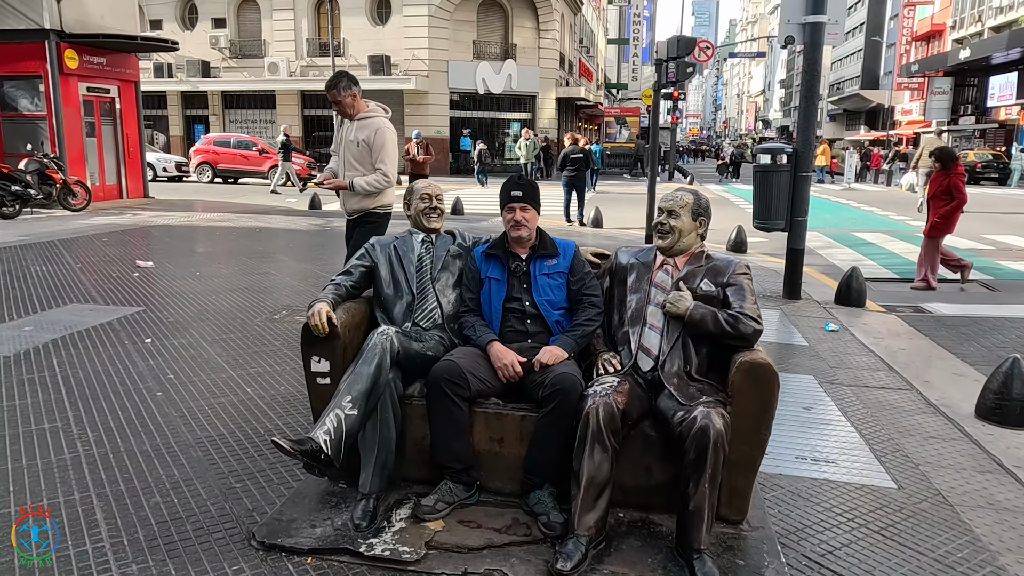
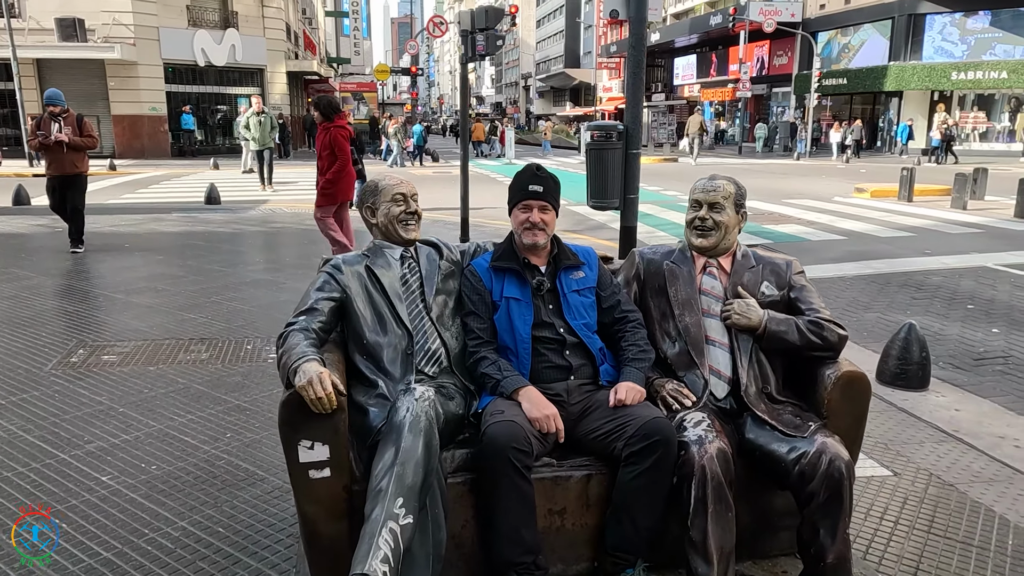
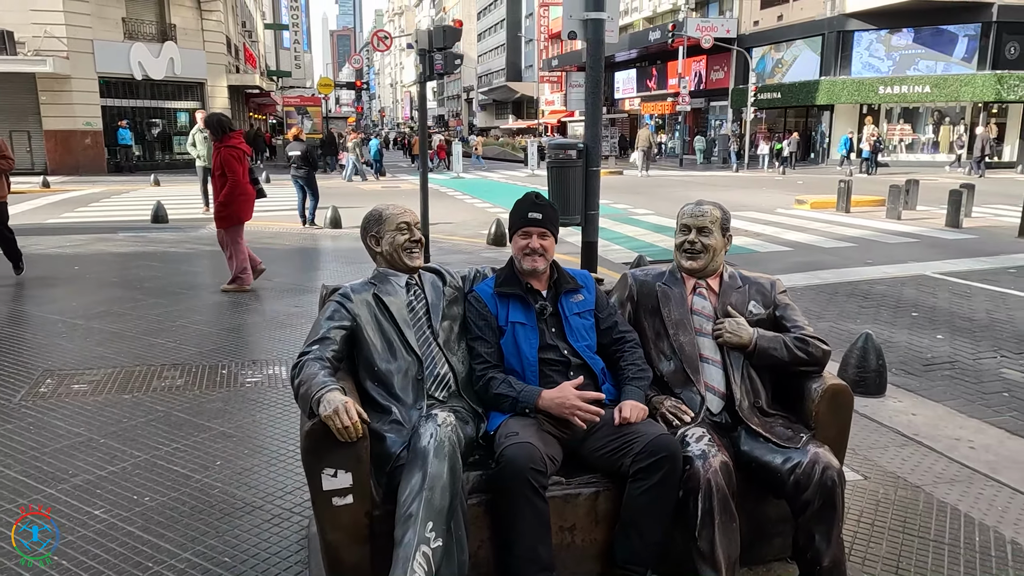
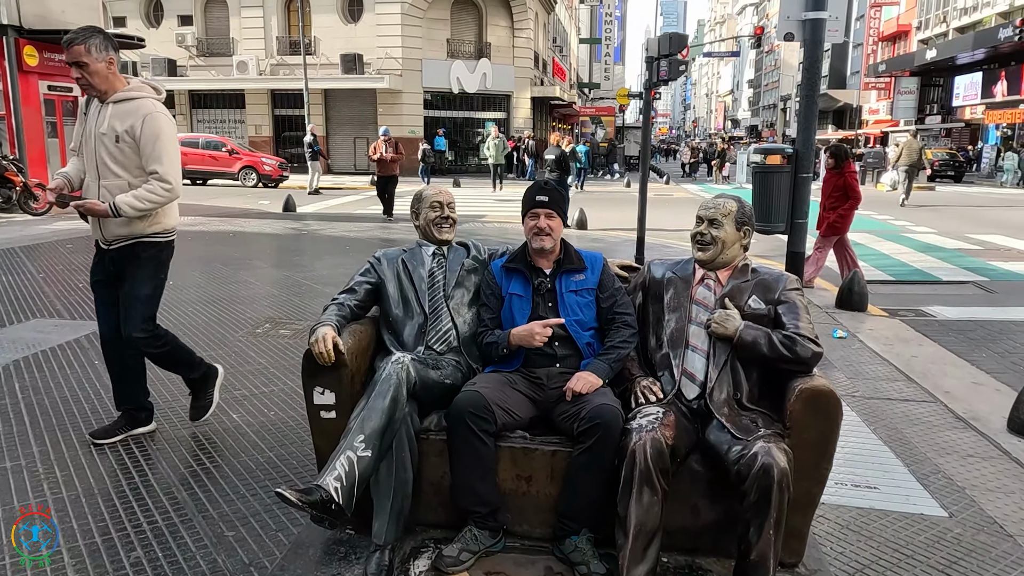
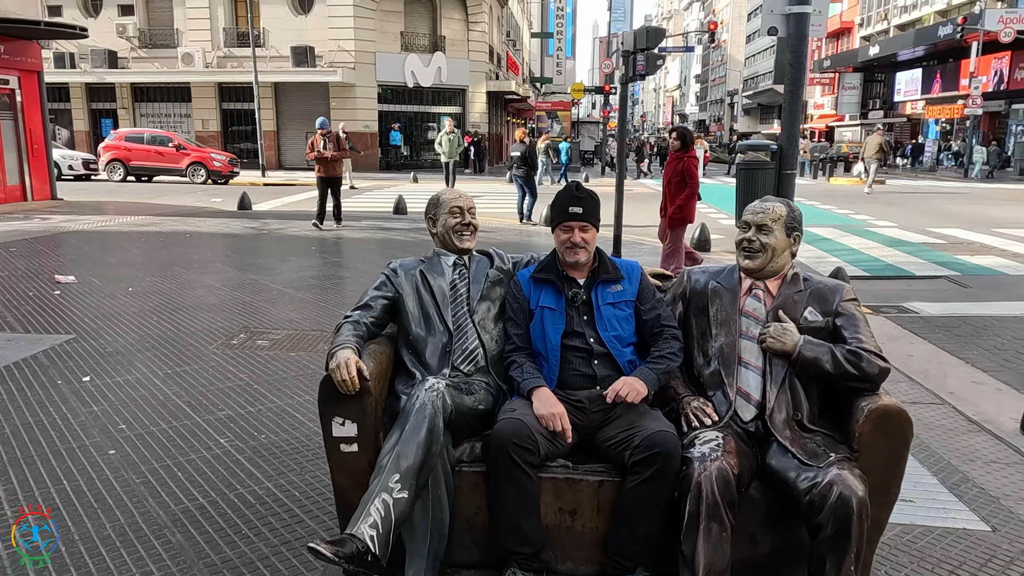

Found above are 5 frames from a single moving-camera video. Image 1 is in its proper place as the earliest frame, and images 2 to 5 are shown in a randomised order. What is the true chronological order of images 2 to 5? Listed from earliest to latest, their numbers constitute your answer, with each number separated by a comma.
4, 5, 2, 3
